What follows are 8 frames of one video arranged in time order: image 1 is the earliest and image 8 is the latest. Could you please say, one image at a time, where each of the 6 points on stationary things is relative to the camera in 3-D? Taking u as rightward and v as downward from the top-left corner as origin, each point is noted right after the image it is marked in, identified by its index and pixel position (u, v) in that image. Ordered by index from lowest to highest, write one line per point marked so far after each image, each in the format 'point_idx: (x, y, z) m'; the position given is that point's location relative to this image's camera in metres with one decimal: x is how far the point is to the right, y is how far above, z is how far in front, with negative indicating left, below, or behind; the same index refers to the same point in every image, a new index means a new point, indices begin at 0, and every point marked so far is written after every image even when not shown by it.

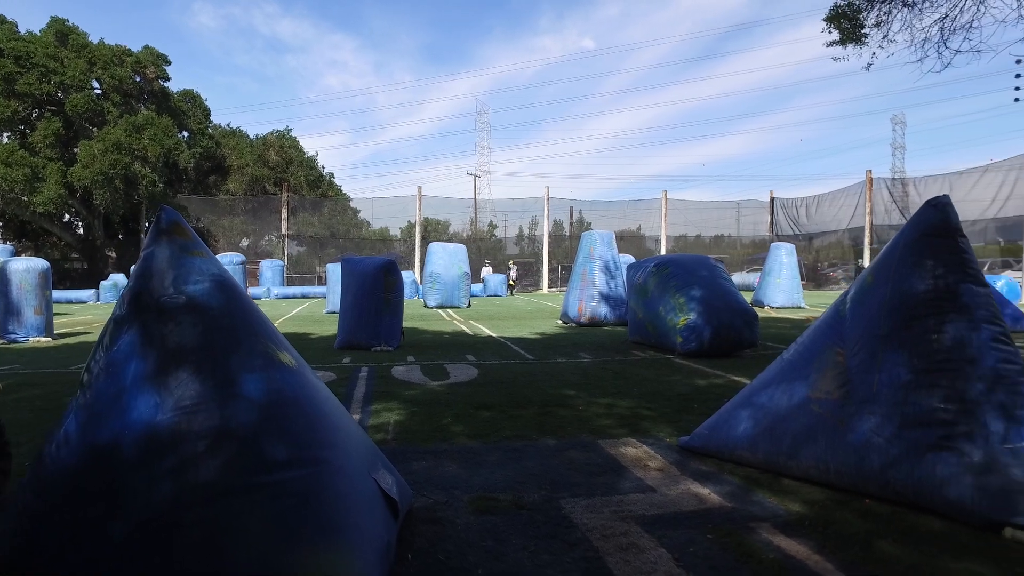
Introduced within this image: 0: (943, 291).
0: (+2.2, 0.0, +3.4) m
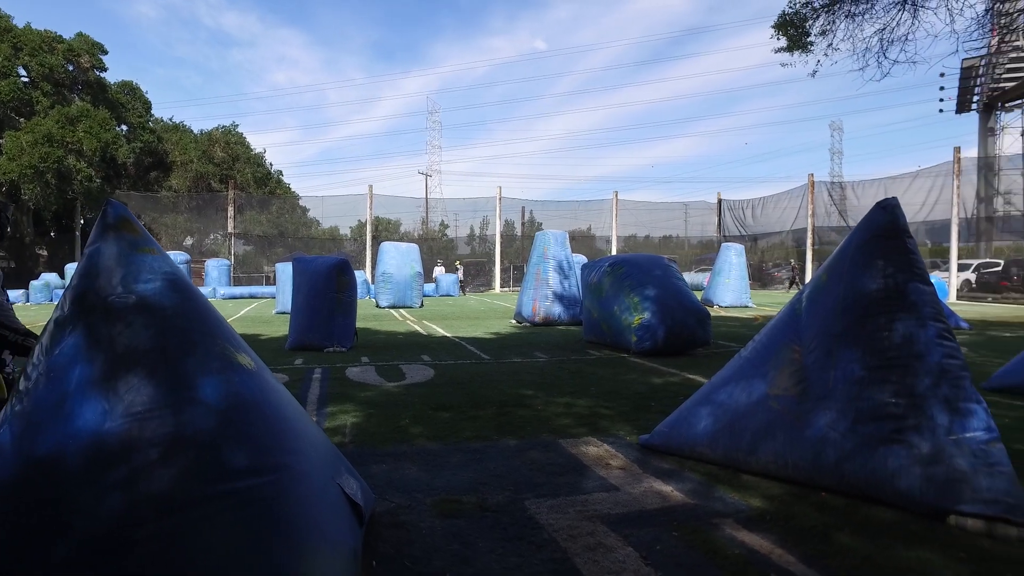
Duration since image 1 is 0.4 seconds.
0: (+2.0, 0.0, +3.5) m
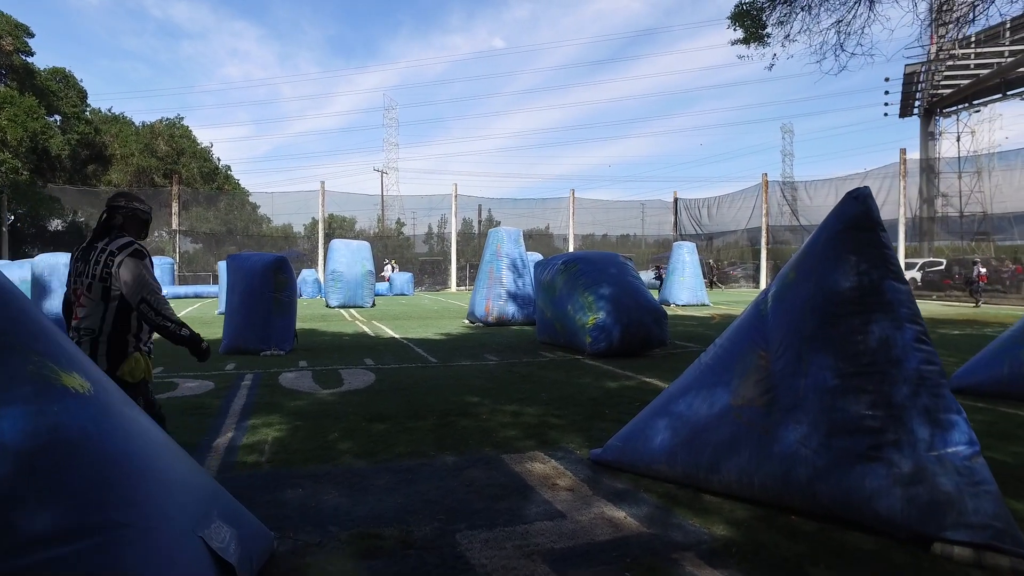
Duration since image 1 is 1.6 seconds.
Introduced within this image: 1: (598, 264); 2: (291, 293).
0: (+1.7, 0.0, +3.2) m
1: (+1.2, +0.3, +9.5) m
2: (-3.1, -0.1, +9.5) m
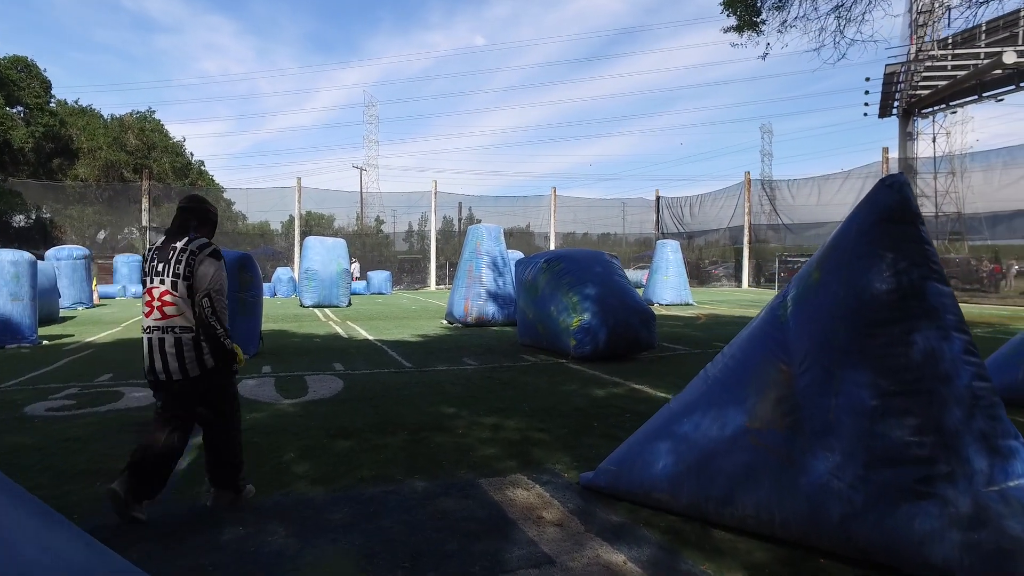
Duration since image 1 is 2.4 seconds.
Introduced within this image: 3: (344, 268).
0: (+1.6, 0.0, +2.7) m
1: (+0.9, +0.3, +9.0) m
2: (-3.4, -0.1, +8.9) m
3: (-4.9, +0.6, +19.7) m
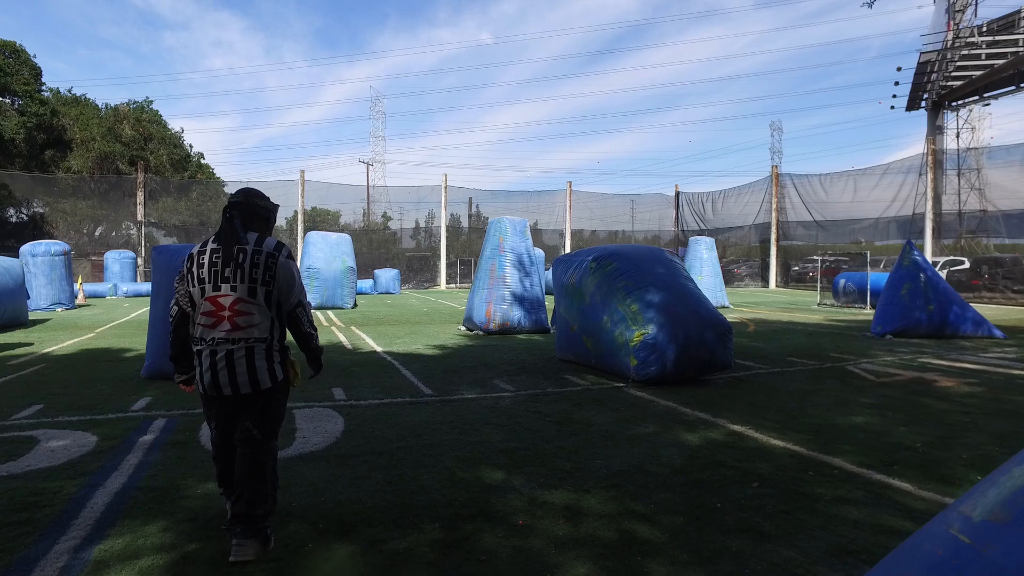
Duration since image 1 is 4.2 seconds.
0: (+2.0, -0.1, +1.0) m
1: (+1.4, +0.3, +7.3) m
2: (-2.9, -0.1, +7.2) m
3: (-4.4, +0.6, +18.0) m
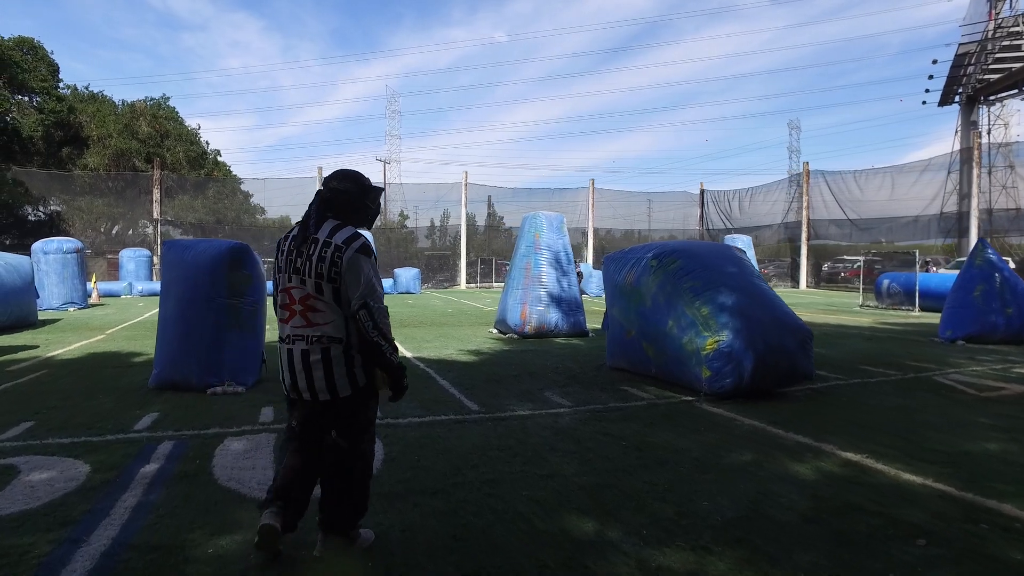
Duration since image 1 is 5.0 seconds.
0: (+2.4, -0.1, +0.1) m
1: (+1.9, +0.3, +6.5) m
2: (-2.5, -0.1, +6.4) m
3: (-3.7, +0.6, +17.3) m
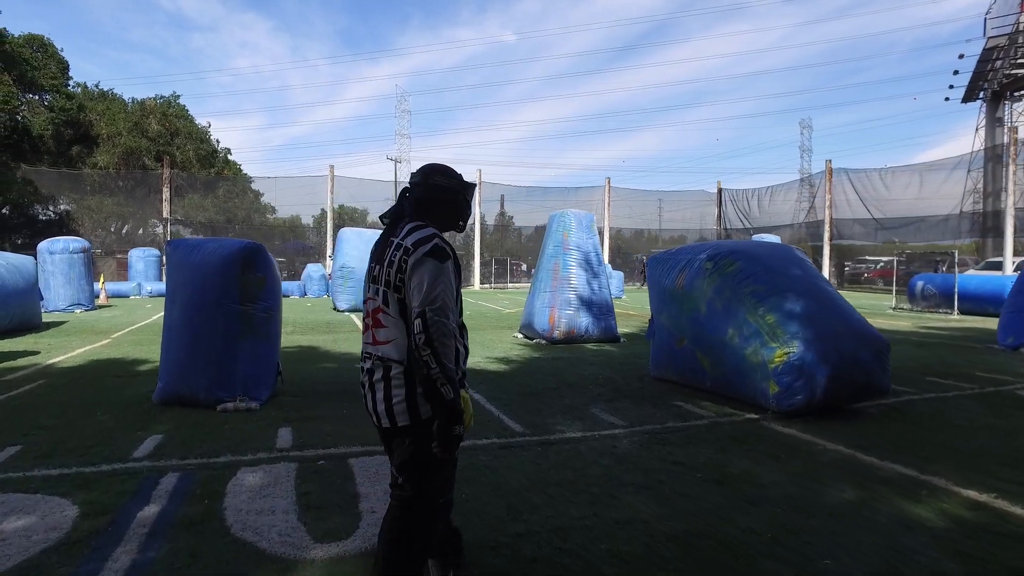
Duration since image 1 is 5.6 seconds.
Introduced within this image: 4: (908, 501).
0: (+2.6, -0.1, -0.5) m
1: (+2.3, +0.2, +5.8) m
2: (-2.1, -0.1, +5.8) m
3: (-3.2, +0.6, +16.7) m
4: (+2.0, -1.1, +3.4) m
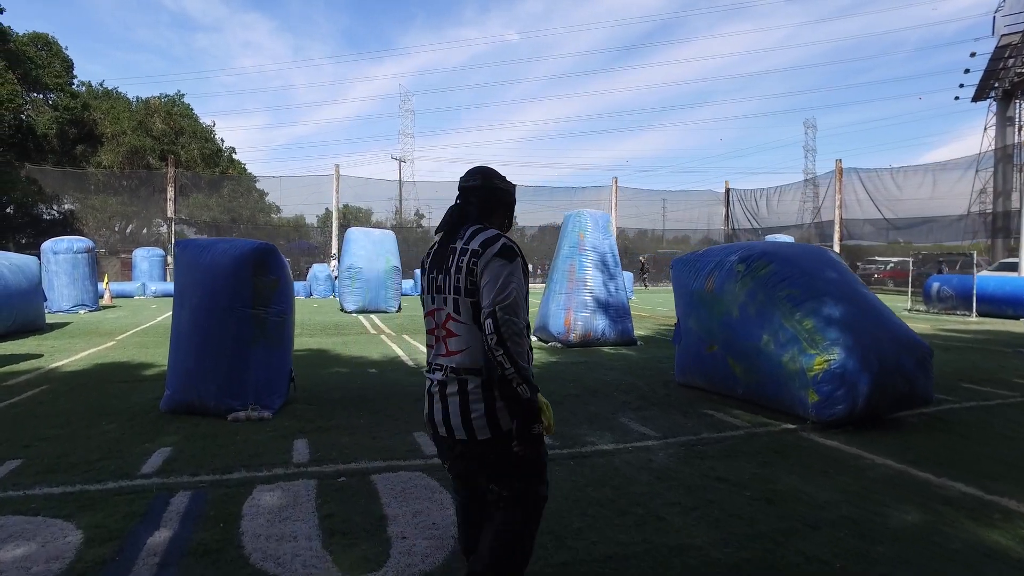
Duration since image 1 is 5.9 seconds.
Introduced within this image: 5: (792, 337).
0: (+2.8, -0.2, -0.8) m
1: (+2.4, +0.2, +5.5) m
2: (-1.9, -0.1, +5.6) m
3: (-2.9, +0.6, +16.5) m
4: (+2.2, -1.1, +3.2) m
5: (+2.2, -0.4, +5.2) m
